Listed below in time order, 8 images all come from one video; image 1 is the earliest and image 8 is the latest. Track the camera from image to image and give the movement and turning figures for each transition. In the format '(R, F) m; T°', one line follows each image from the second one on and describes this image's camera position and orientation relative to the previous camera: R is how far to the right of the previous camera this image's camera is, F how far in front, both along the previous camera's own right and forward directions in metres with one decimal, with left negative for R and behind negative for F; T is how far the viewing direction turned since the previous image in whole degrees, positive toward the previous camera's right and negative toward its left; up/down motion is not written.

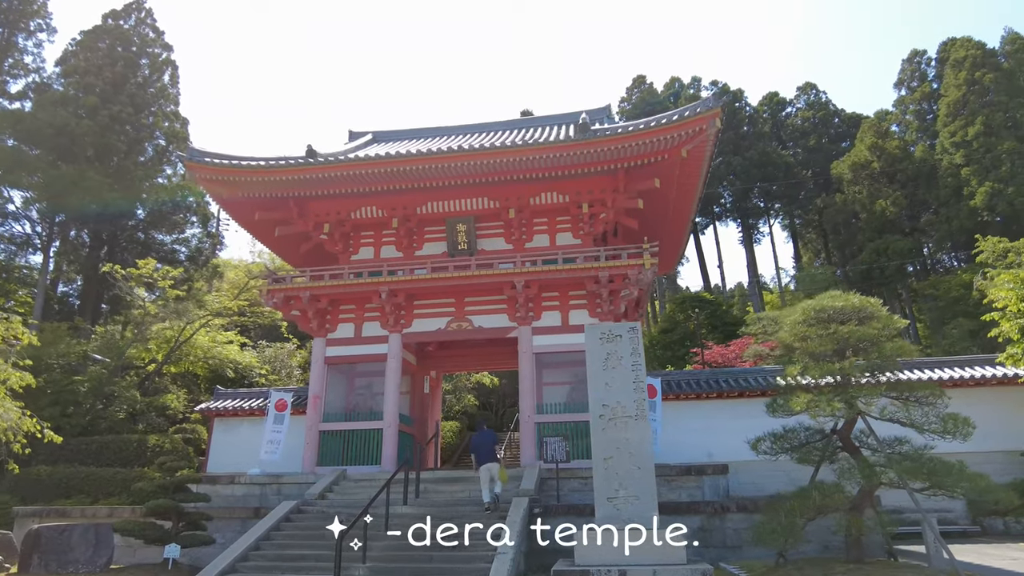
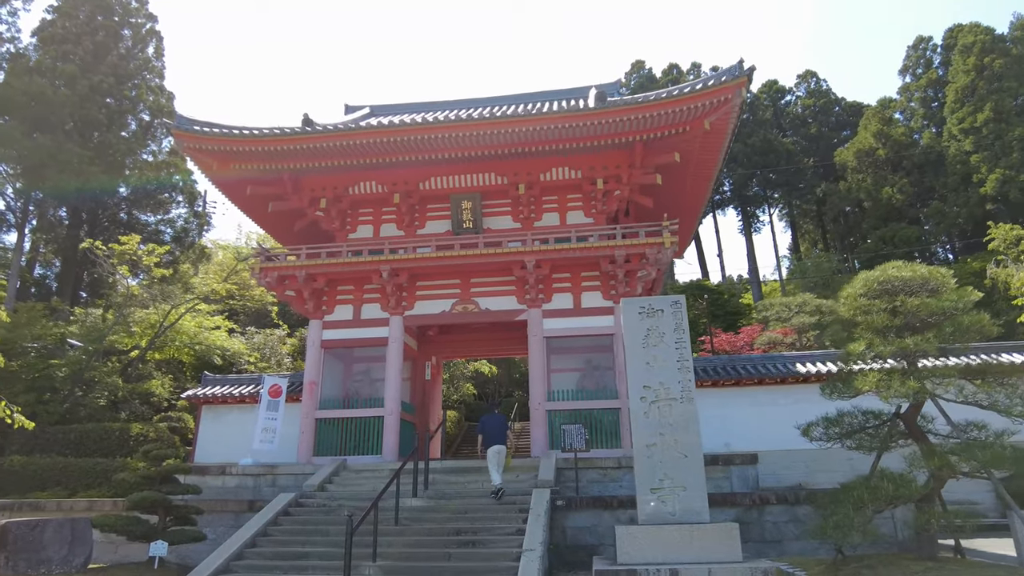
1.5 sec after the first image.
(-0.4, +0.7) m; +1°
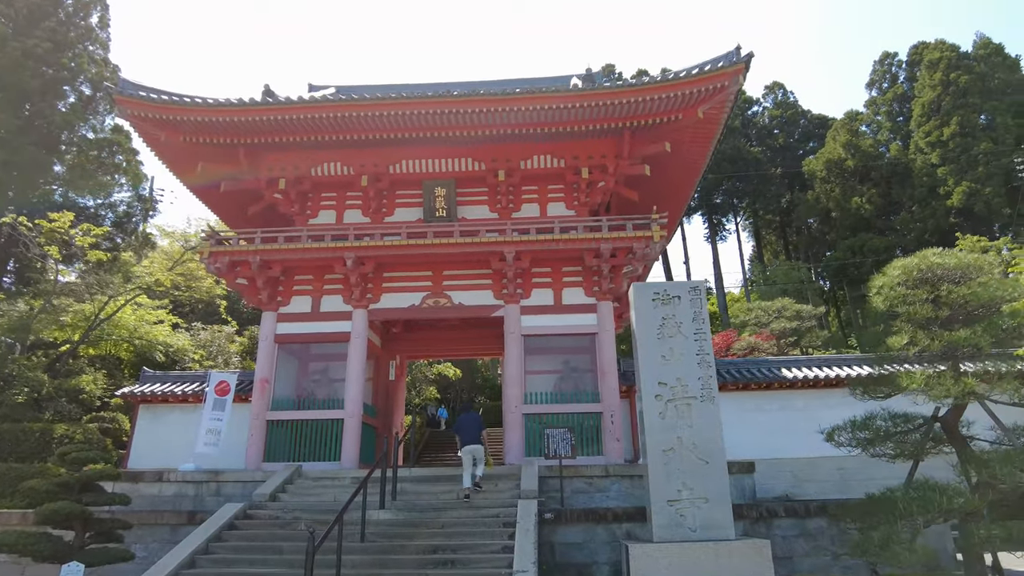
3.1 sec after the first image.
(-0.3, +0.9) m; +4°
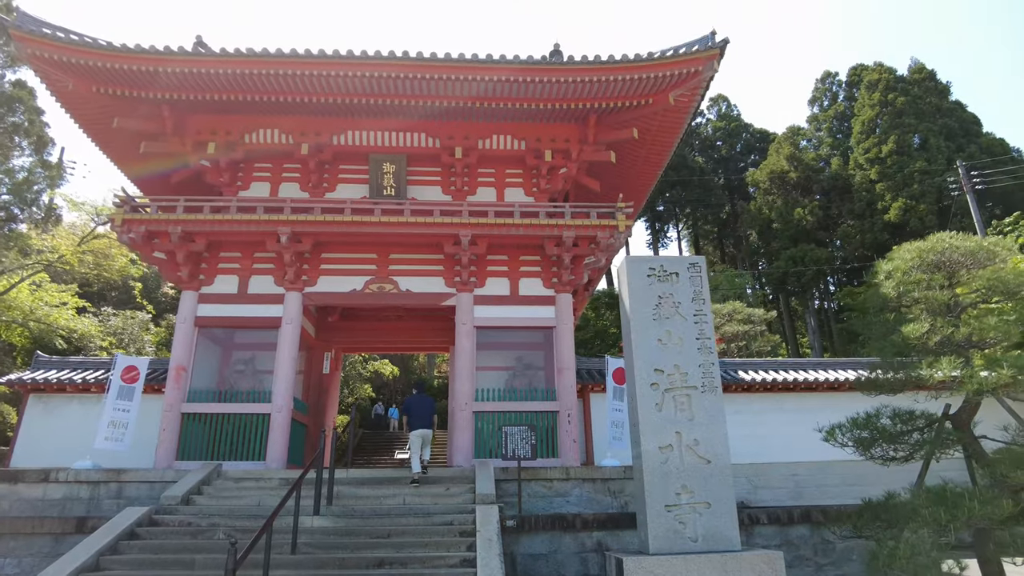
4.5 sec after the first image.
(-0.3, +0.8) m; +6°
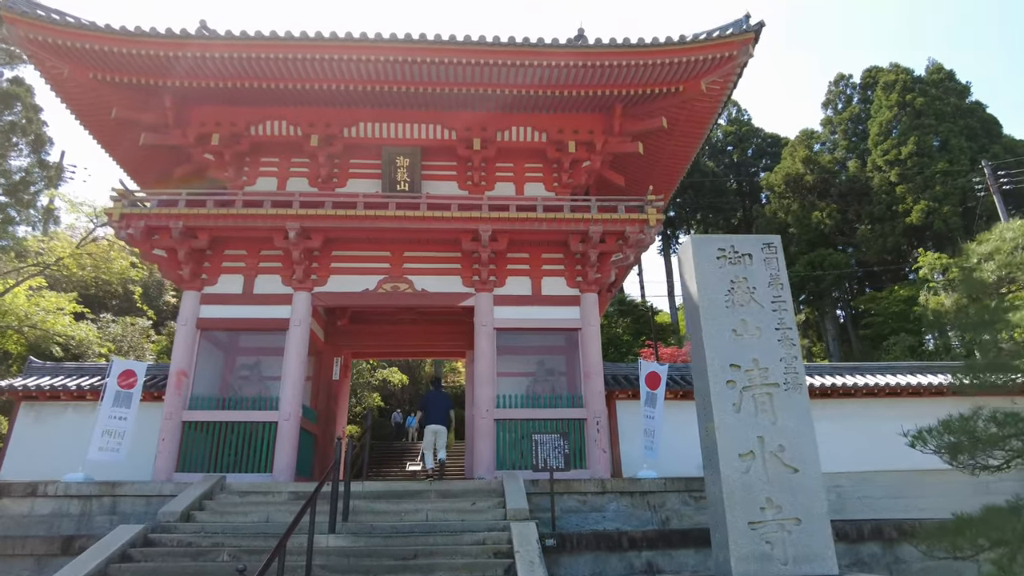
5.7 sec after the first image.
(-0.3, +0.6) m; 0°
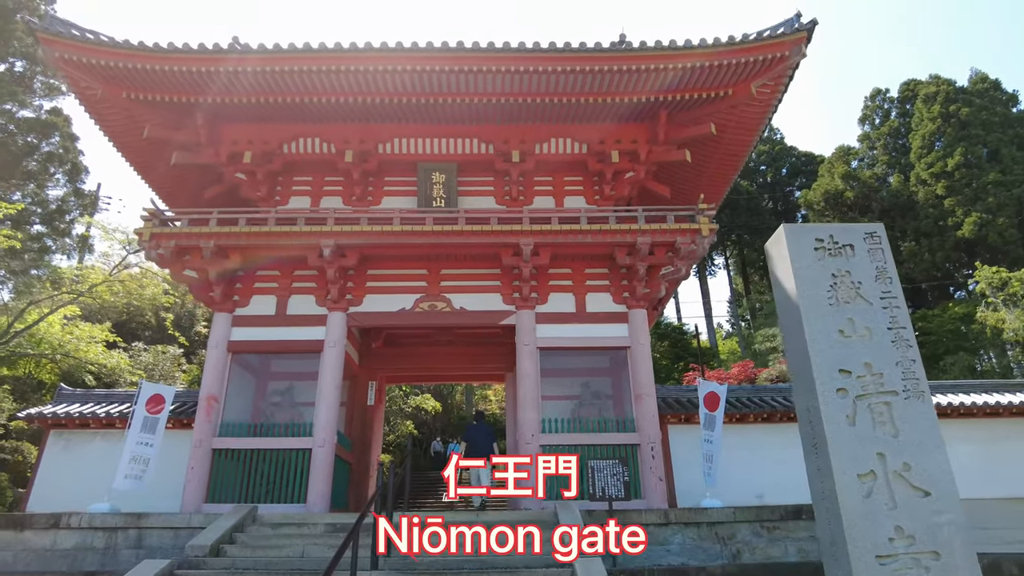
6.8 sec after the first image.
(-0.2, +0.5) m; -2°
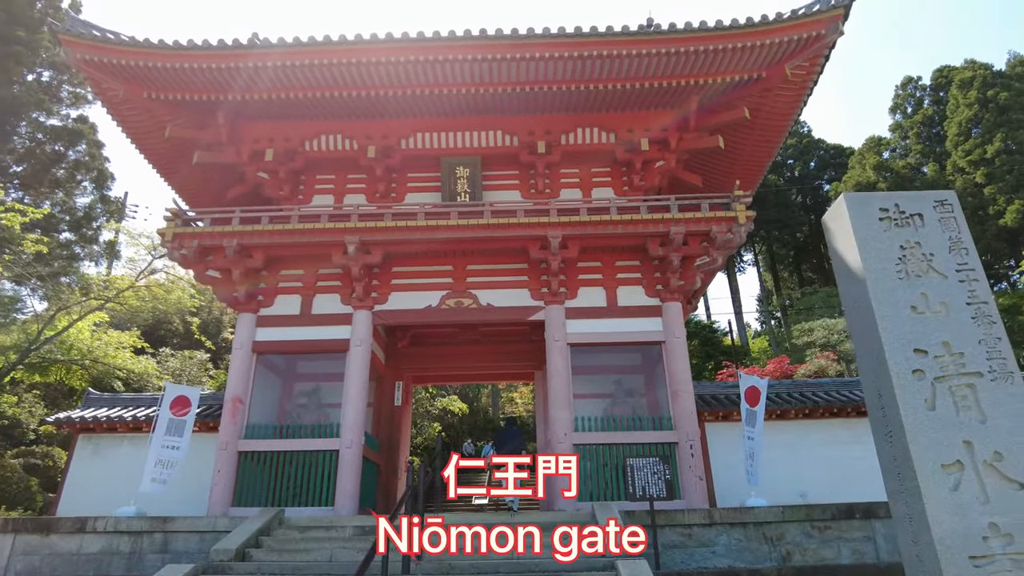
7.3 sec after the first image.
(-0.1, +0.3) m; -2°
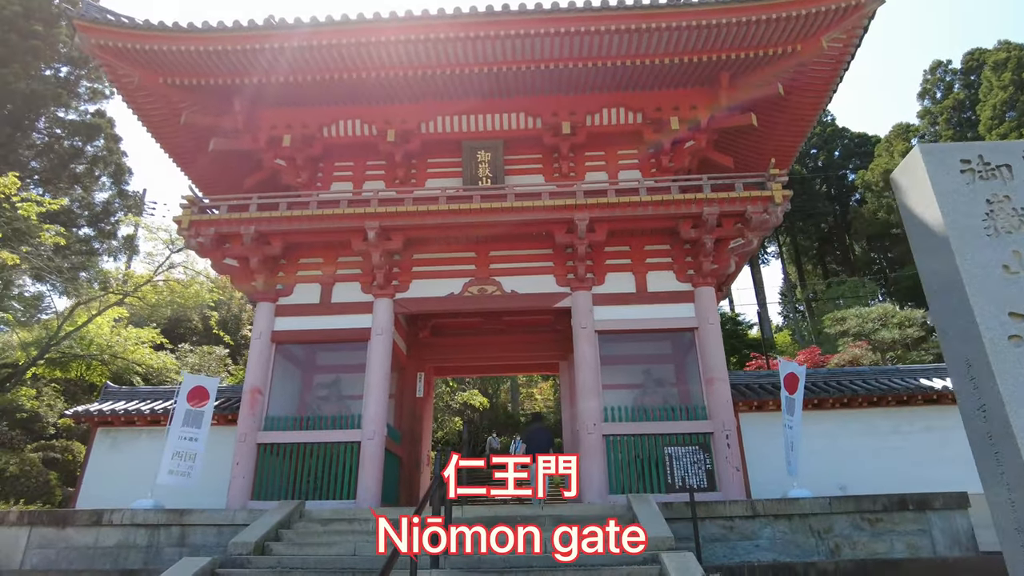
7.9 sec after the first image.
(-0.1, +0.3) m; -1°
